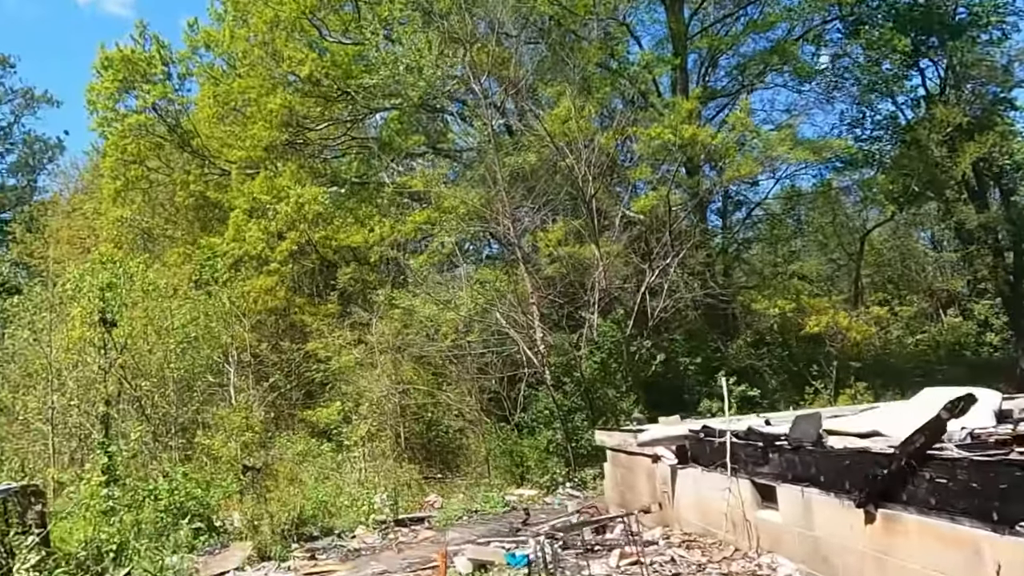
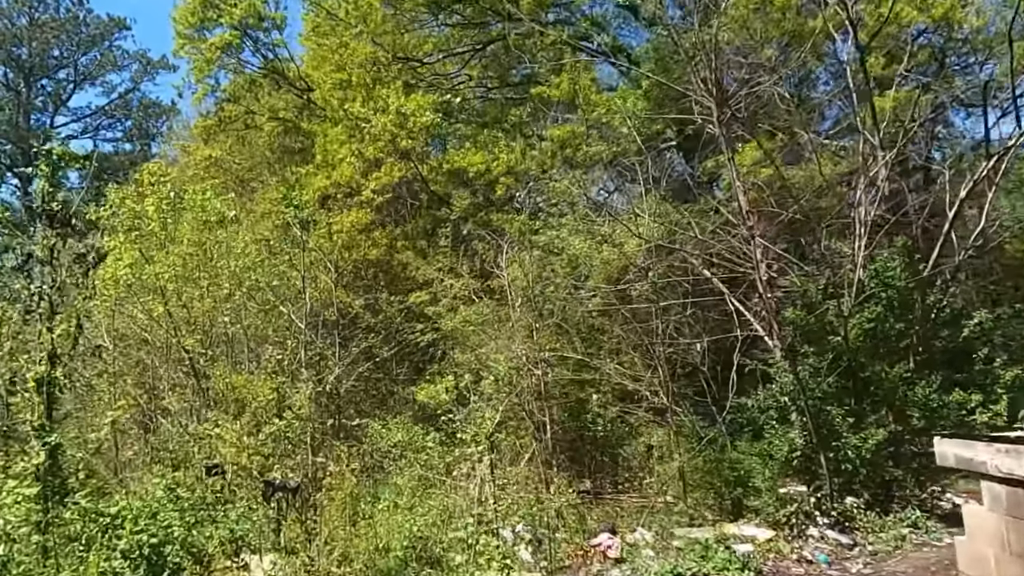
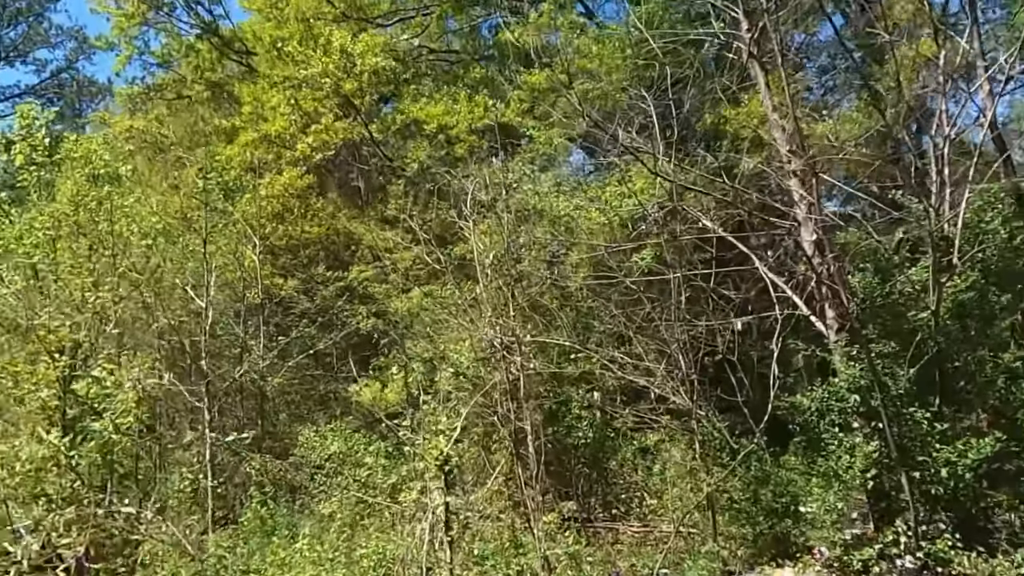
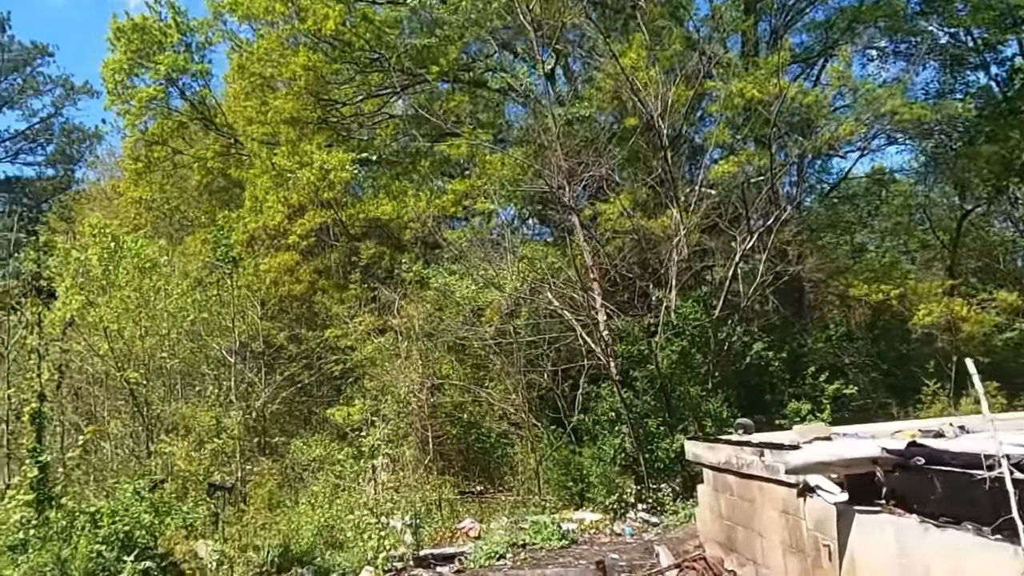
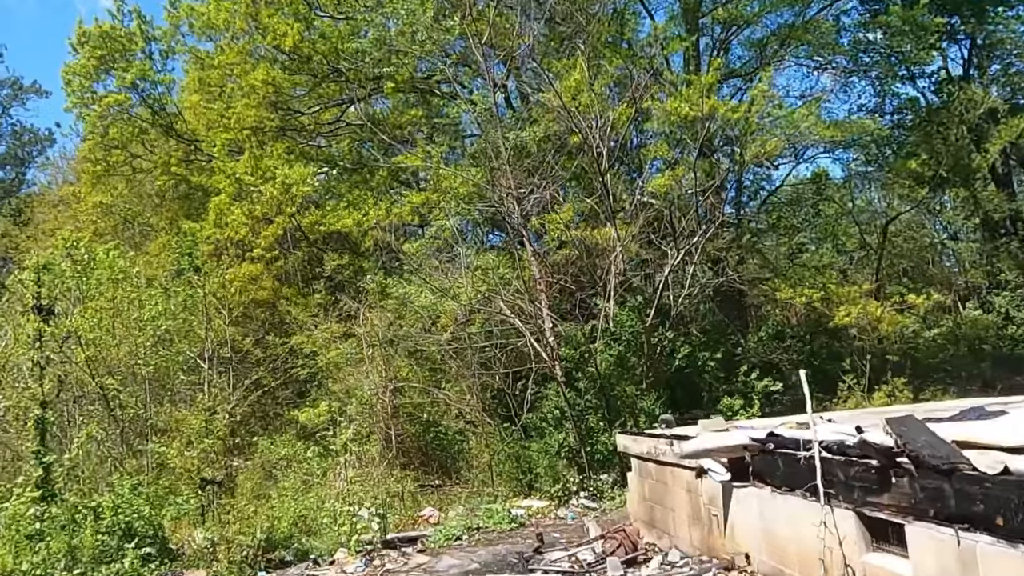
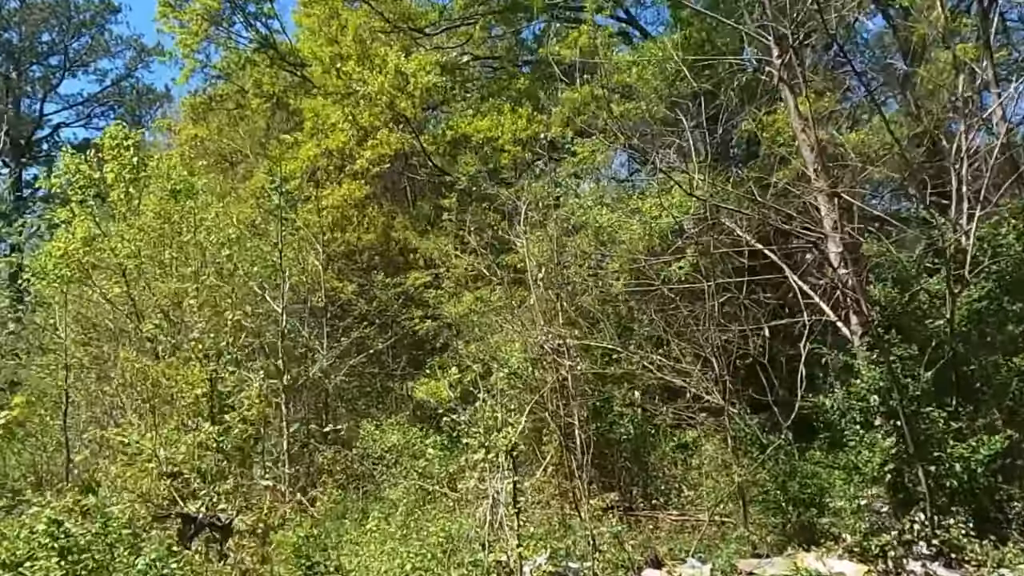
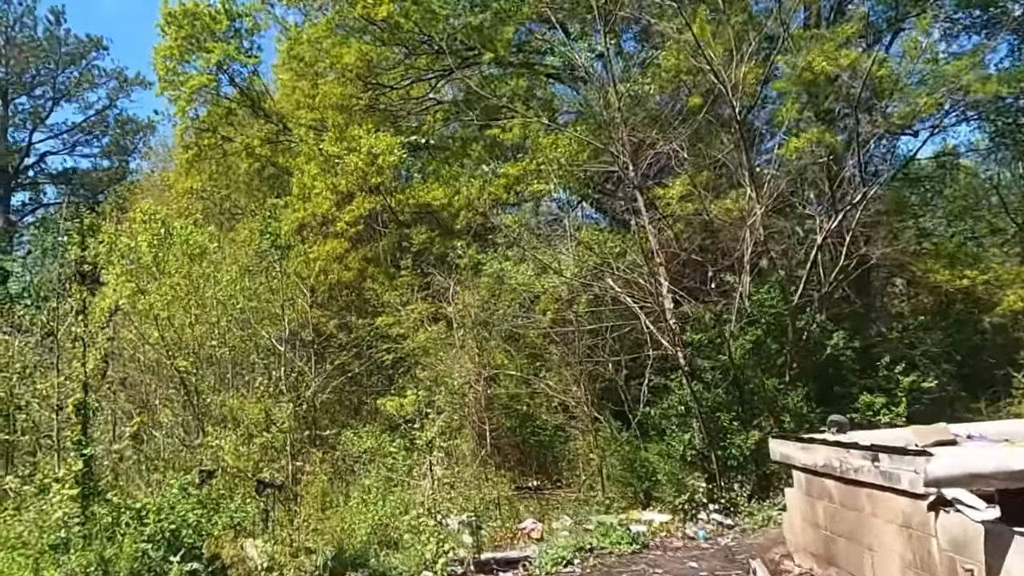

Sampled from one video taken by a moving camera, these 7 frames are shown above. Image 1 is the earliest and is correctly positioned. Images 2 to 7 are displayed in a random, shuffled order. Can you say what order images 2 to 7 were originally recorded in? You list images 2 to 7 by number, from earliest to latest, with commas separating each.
5, 4, 7, 2, 6, 3
